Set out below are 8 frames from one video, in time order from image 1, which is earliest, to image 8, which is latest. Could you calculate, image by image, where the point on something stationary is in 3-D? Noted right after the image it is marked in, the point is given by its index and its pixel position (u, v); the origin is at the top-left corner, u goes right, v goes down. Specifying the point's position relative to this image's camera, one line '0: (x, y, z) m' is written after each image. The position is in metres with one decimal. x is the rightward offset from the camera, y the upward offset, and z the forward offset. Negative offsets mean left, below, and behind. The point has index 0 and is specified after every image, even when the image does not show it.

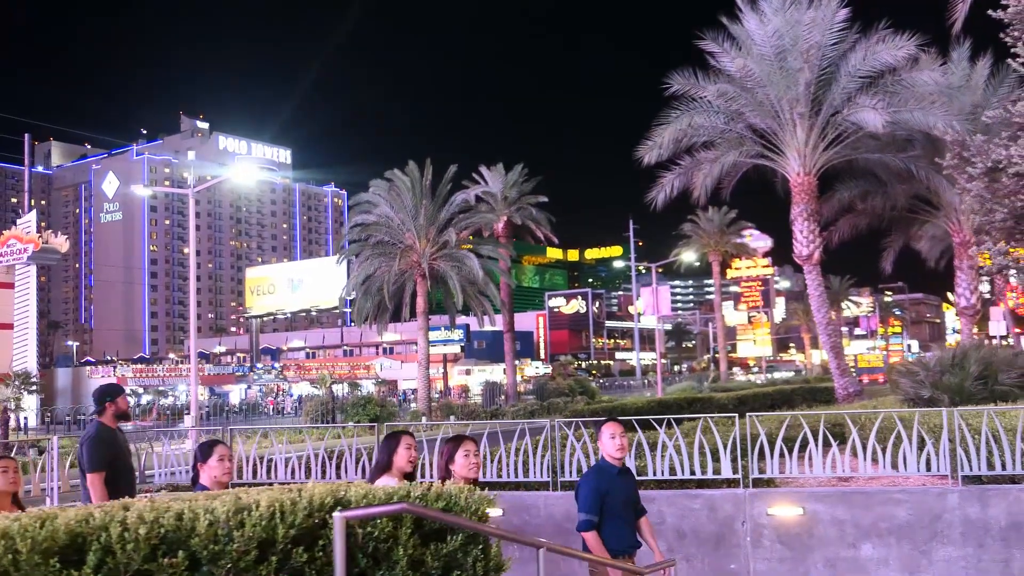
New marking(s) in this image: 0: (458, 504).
0: (-0.2, -0.9, +3.7) m
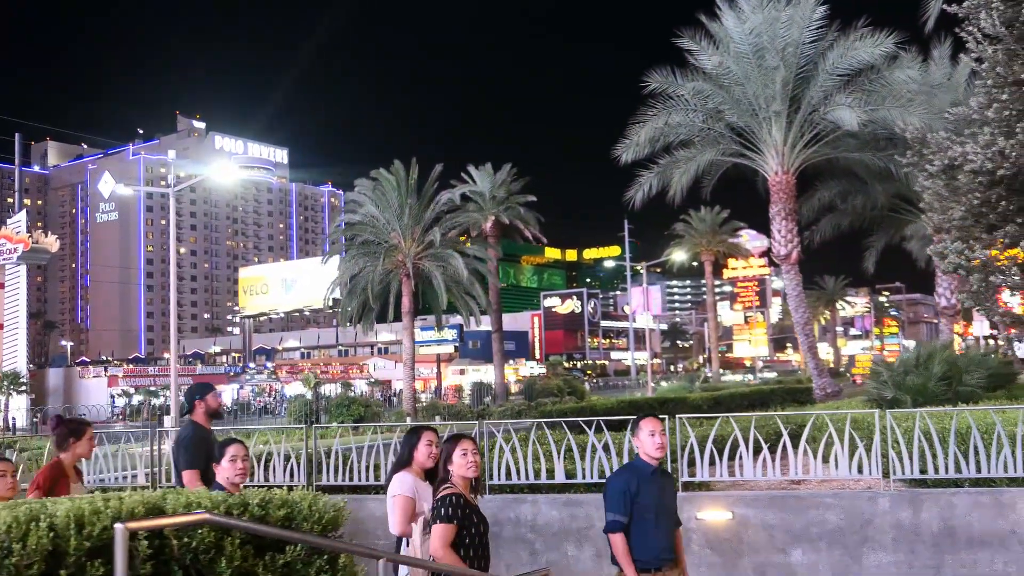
0: (-0.8, -0.9, +3.5) m
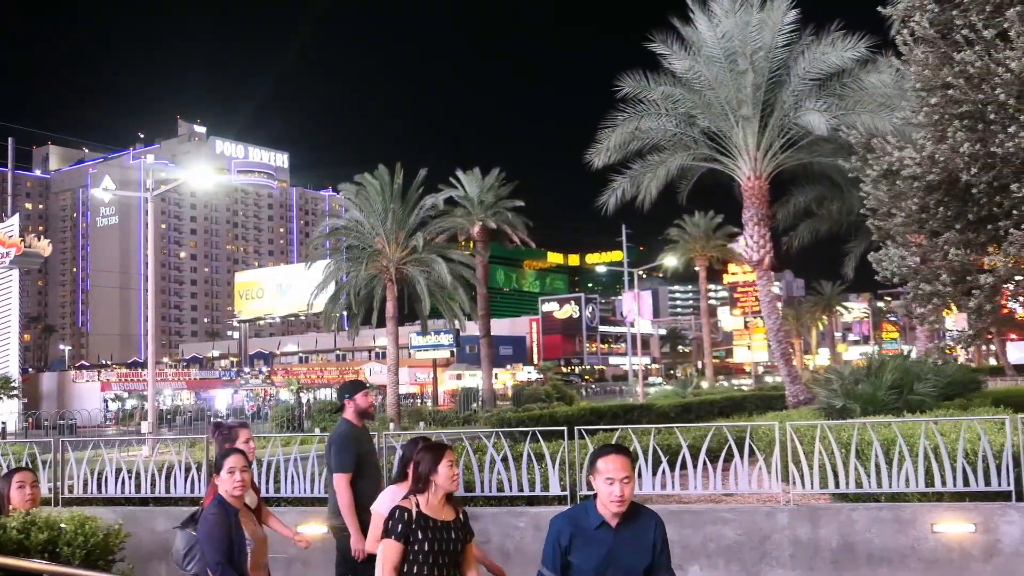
0: (-1.7, -0.9, +3.3) m
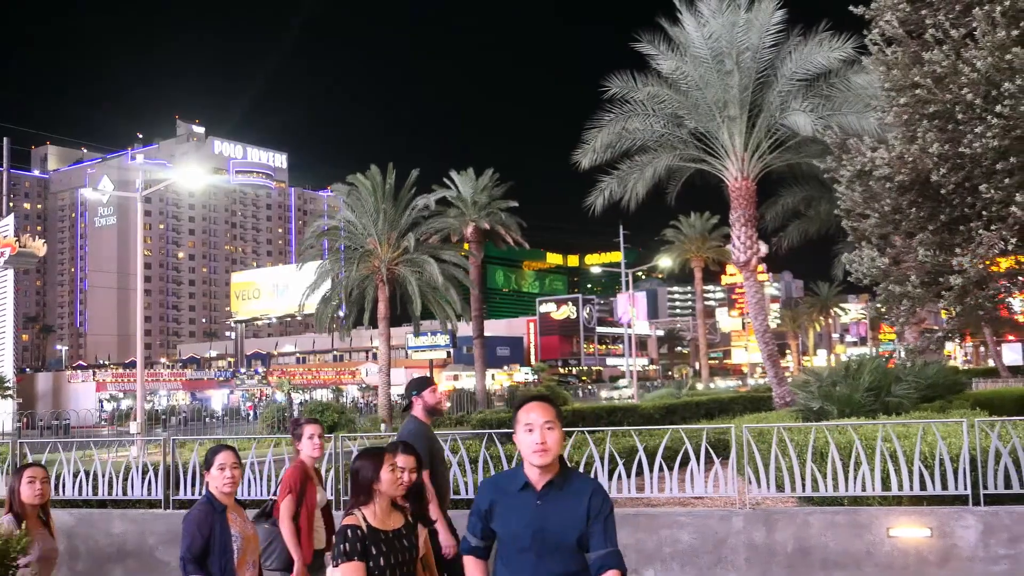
0: (-2.0, -0.9, +3.2) m
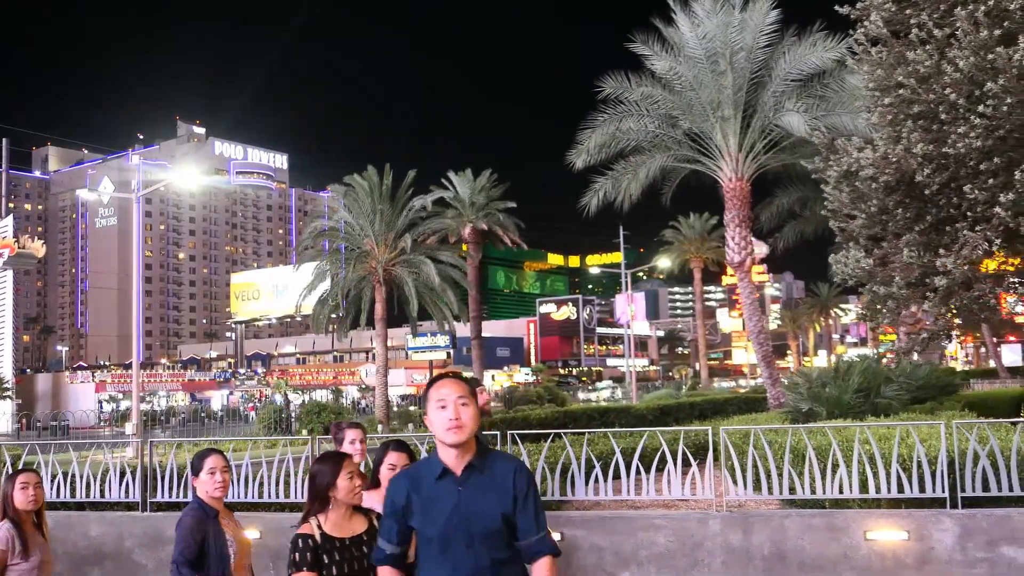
0: (-2.2, -1.0, +3.2) m
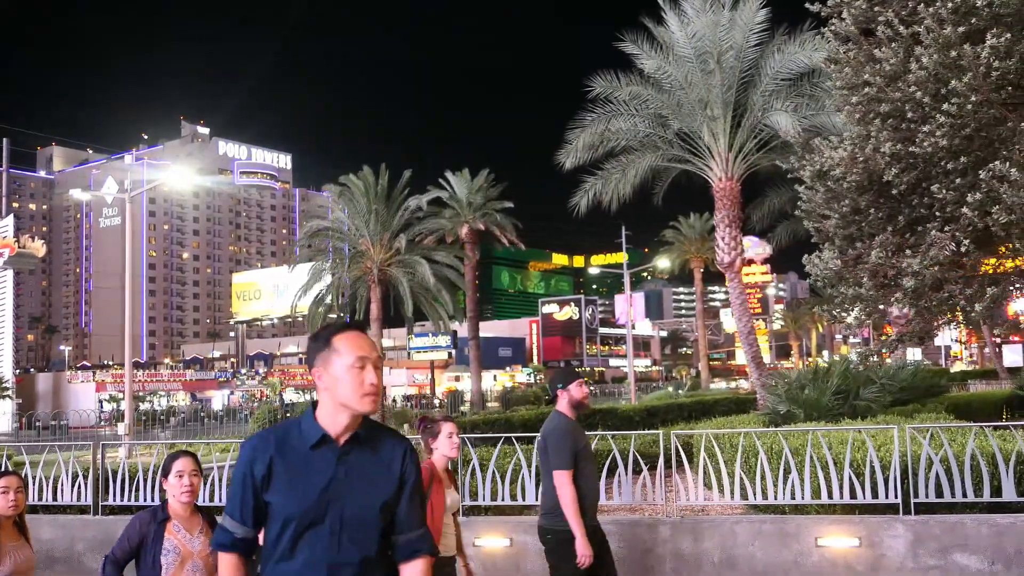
0: (-2.6, -1.0, +3.1) m
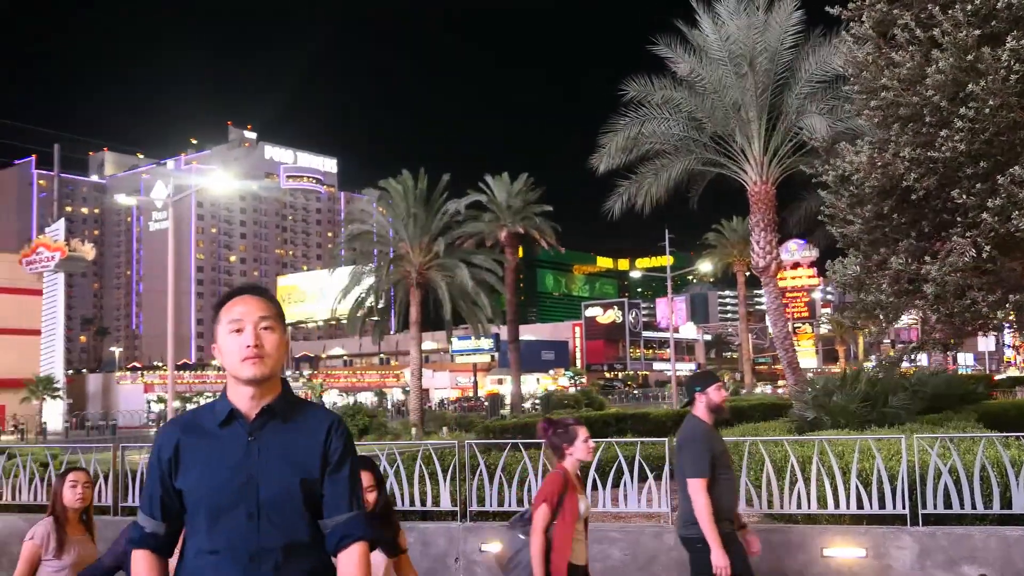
0: (-2.7, -1.0, +3.3) m
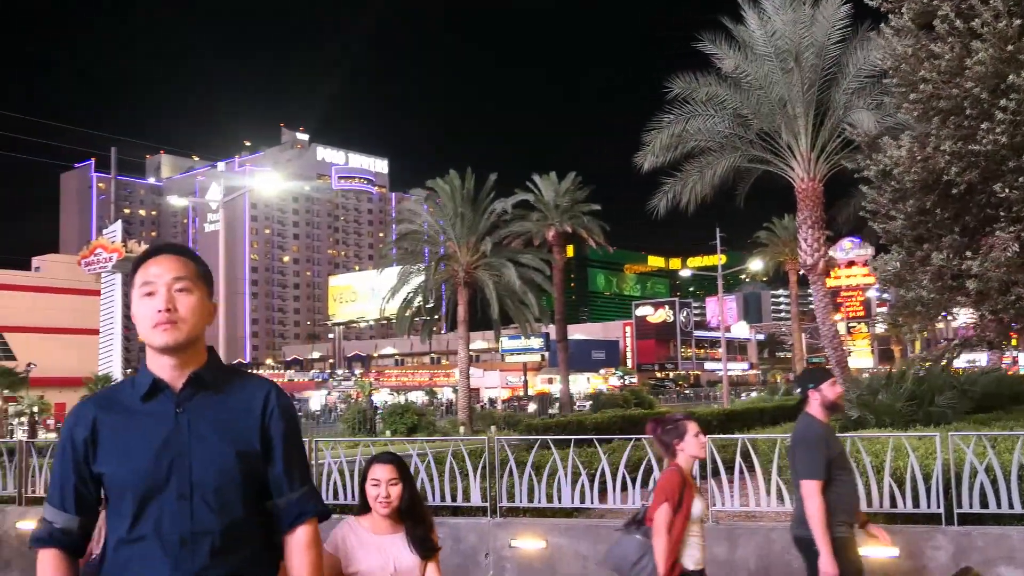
0: (-2.7, -1.0, +3.5) m
